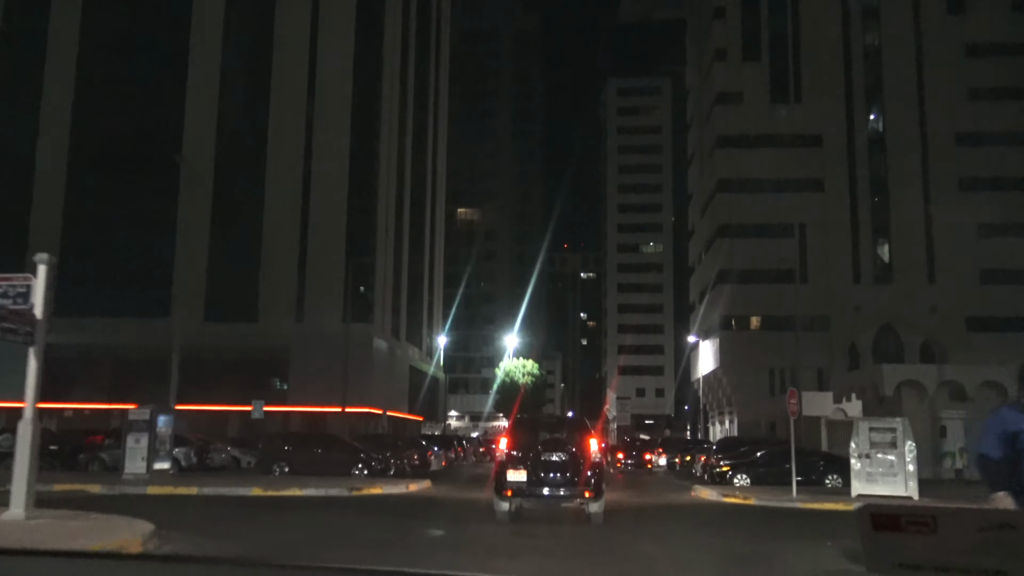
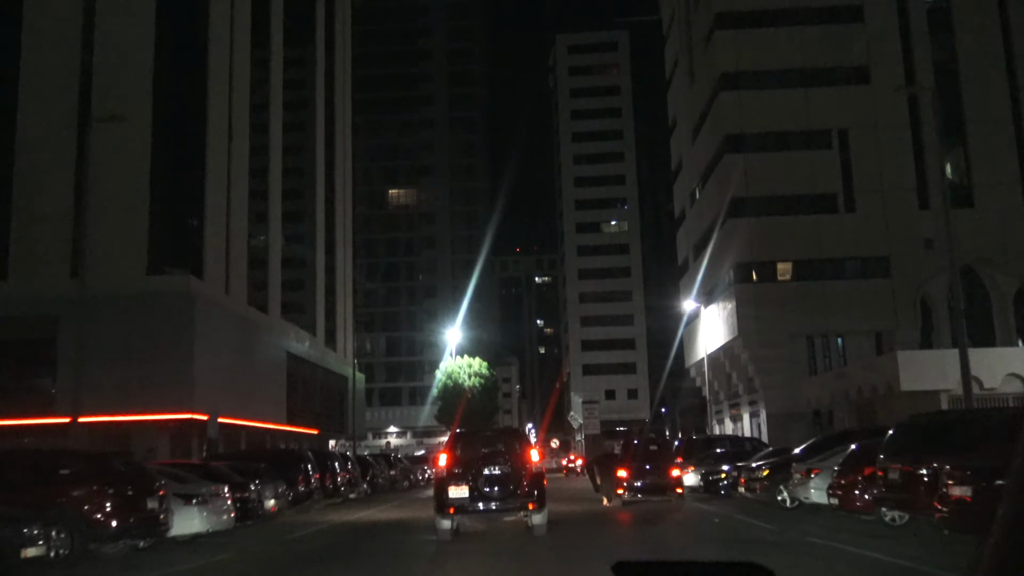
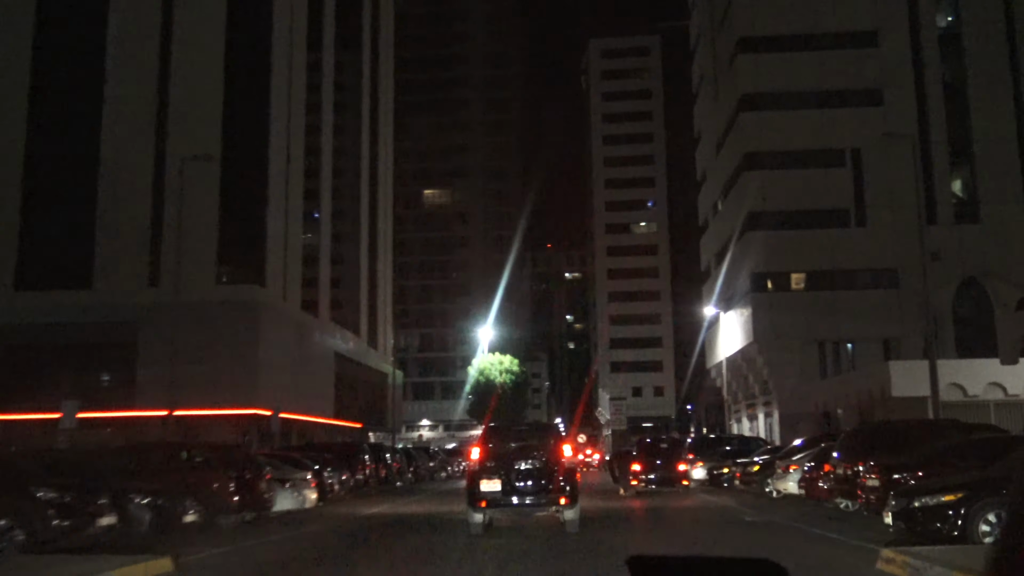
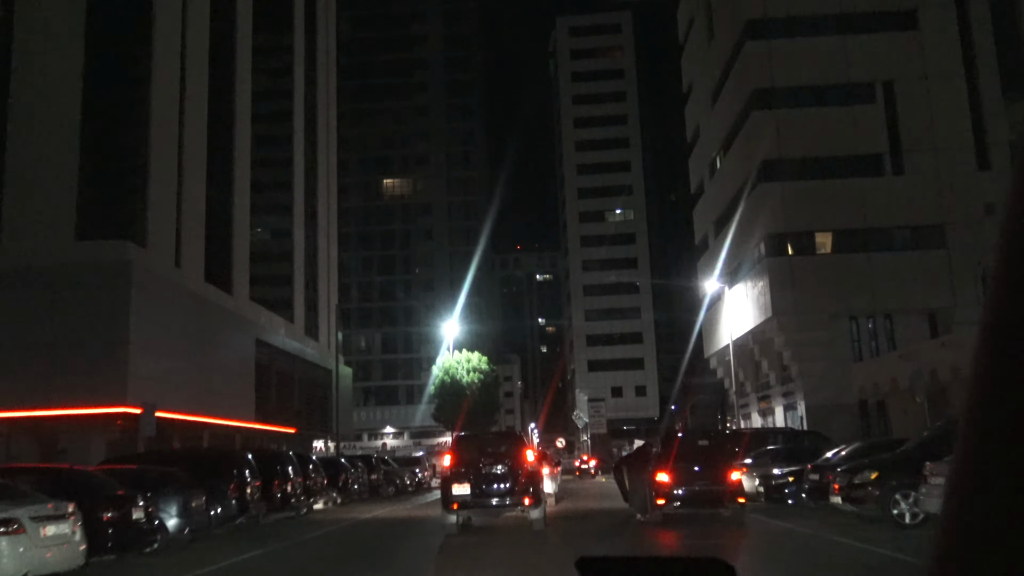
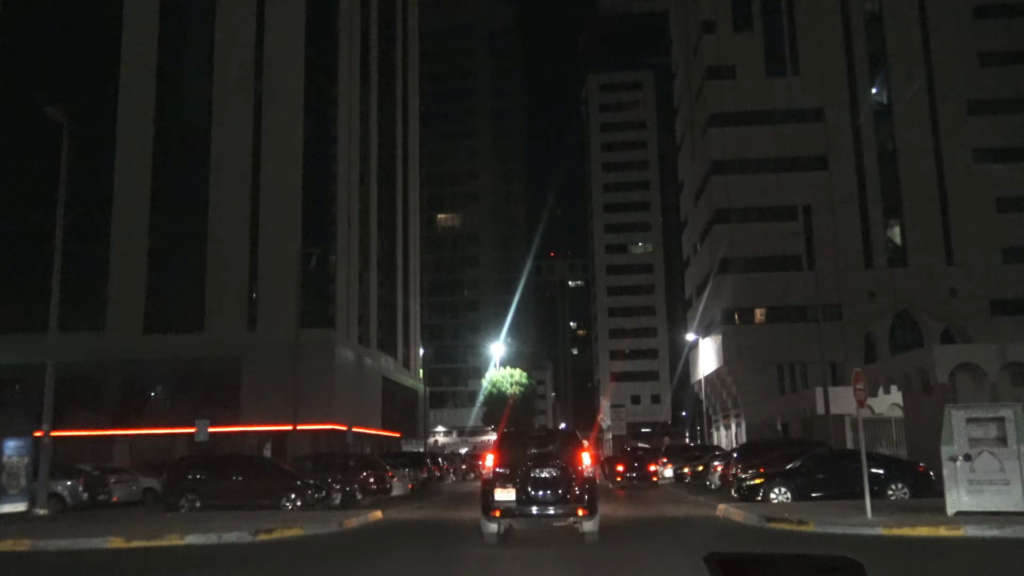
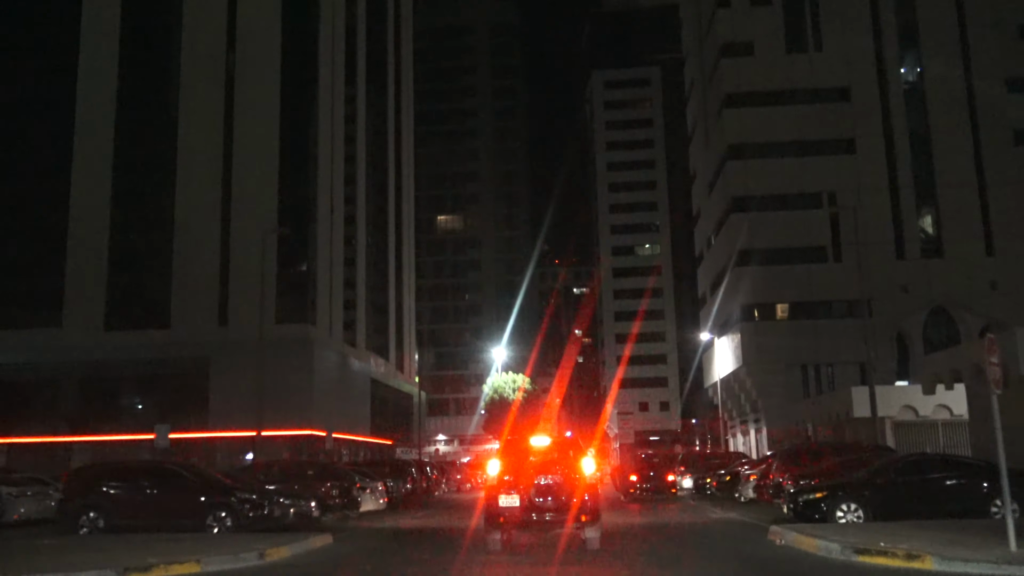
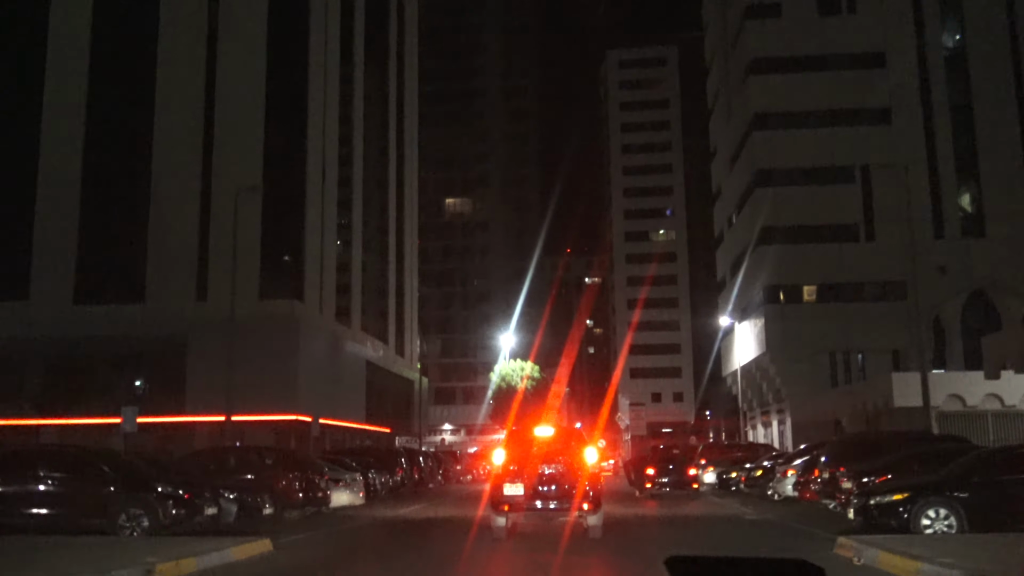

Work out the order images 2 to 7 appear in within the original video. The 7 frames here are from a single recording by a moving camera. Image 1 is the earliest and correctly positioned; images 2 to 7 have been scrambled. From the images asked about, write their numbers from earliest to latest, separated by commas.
5, 6, 7, 3, 2, 4
